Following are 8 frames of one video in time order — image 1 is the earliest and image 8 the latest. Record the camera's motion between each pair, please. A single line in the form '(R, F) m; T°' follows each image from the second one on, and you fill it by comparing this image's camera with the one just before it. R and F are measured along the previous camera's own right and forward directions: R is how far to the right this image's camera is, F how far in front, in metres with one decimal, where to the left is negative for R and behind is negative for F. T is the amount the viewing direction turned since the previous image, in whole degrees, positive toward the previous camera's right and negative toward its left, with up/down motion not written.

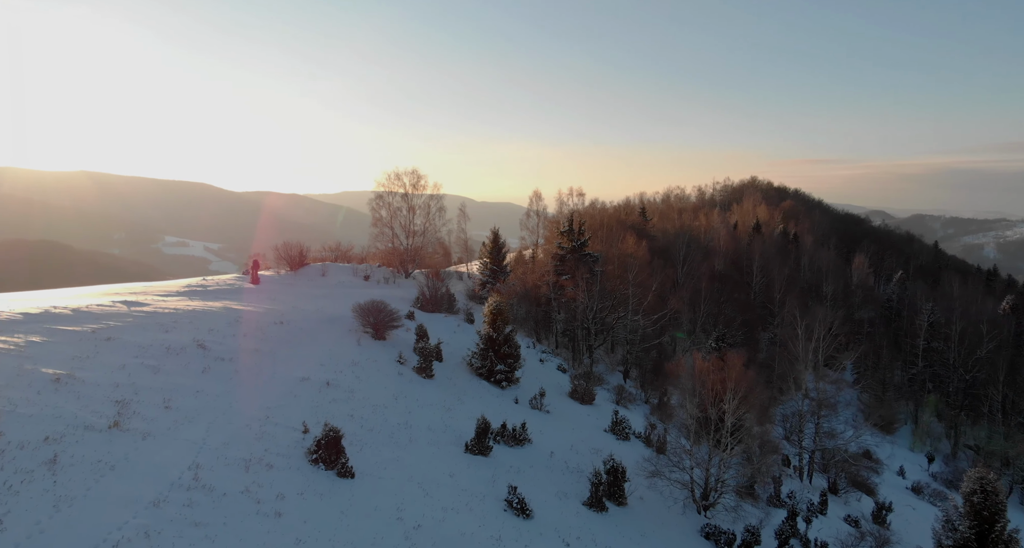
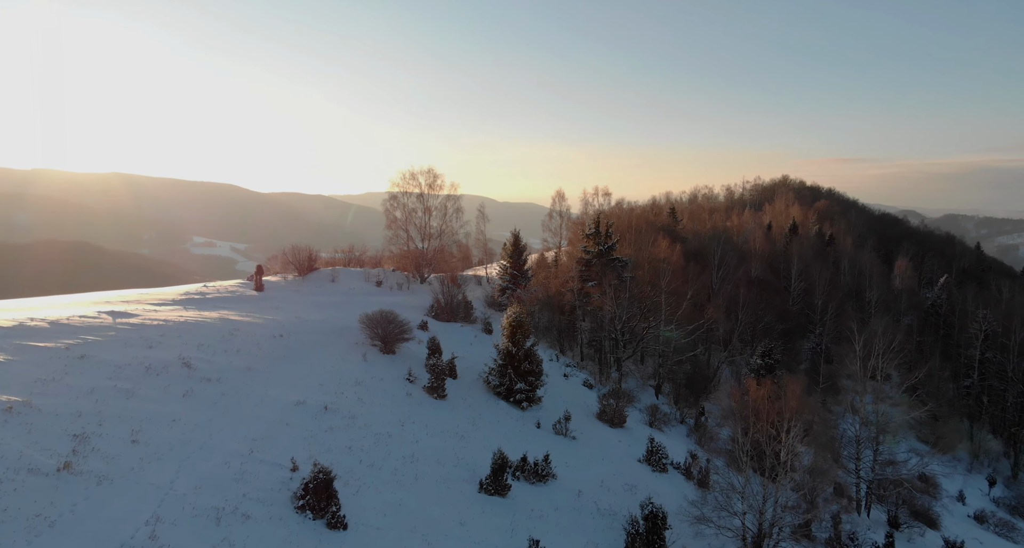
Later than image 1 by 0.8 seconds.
(0.0, +3.4) m; -2°
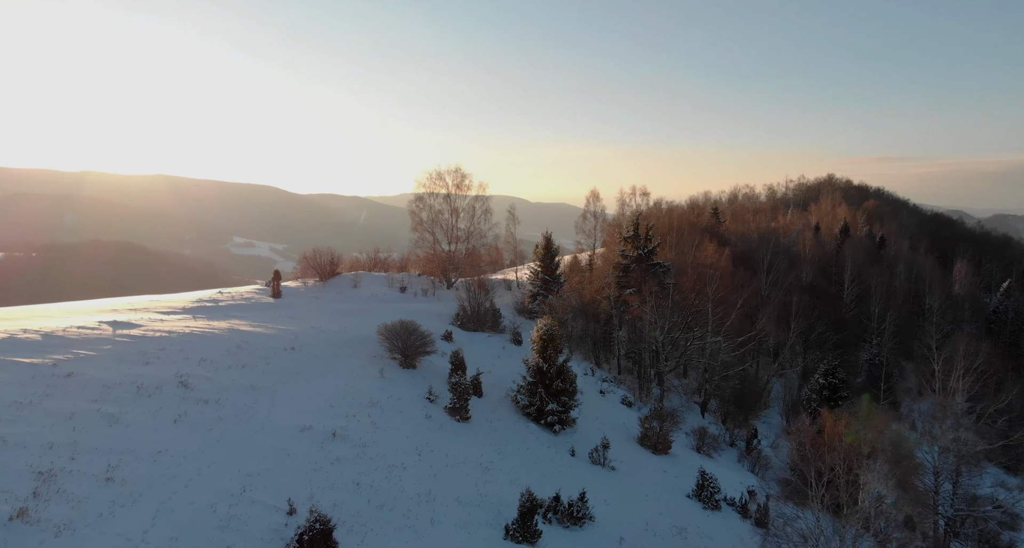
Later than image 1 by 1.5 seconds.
(0.0, +3.0) m; -3°
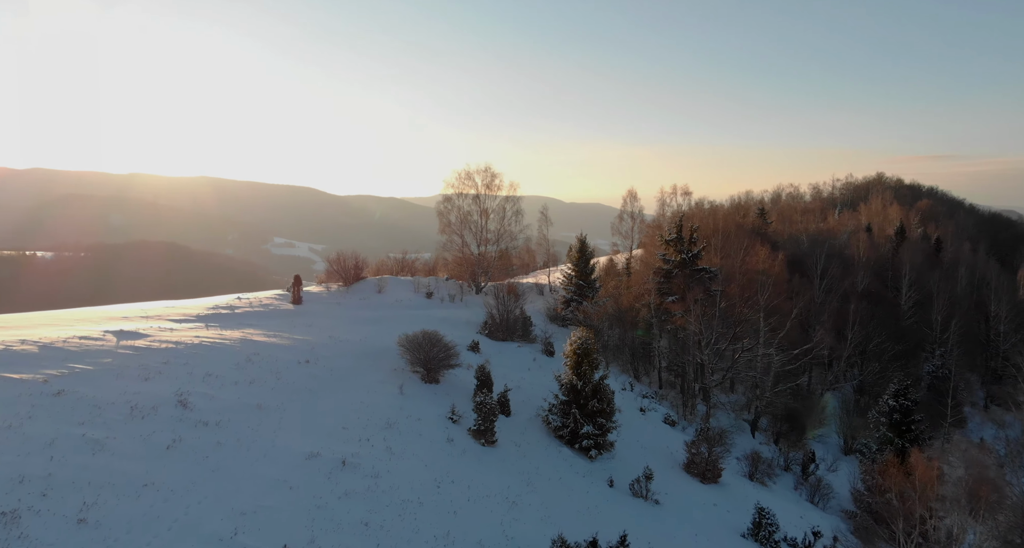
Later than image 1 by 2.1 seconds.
(+0.1, +2.6) m; -3°
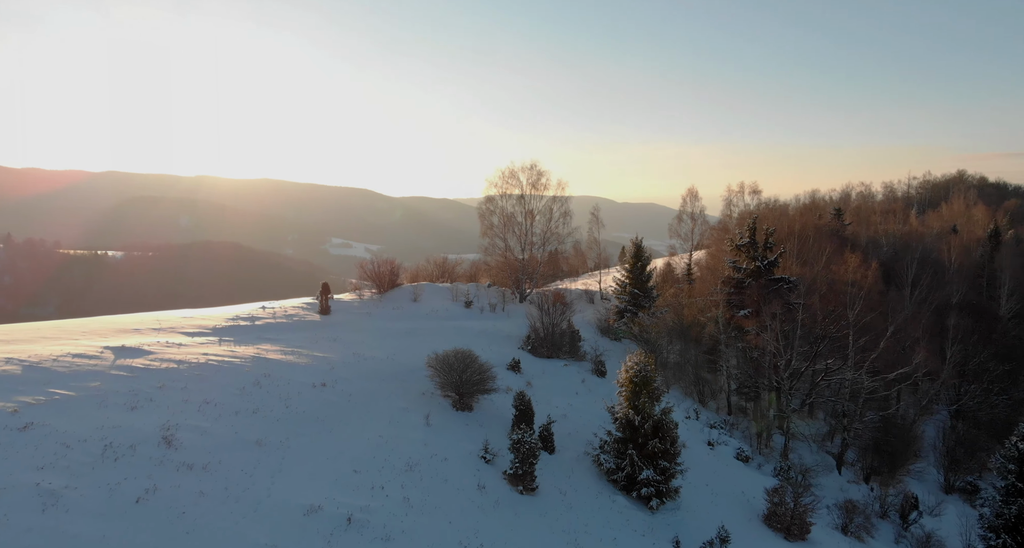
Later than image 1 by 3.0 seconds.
(+0.1, +3.9) m; -4°
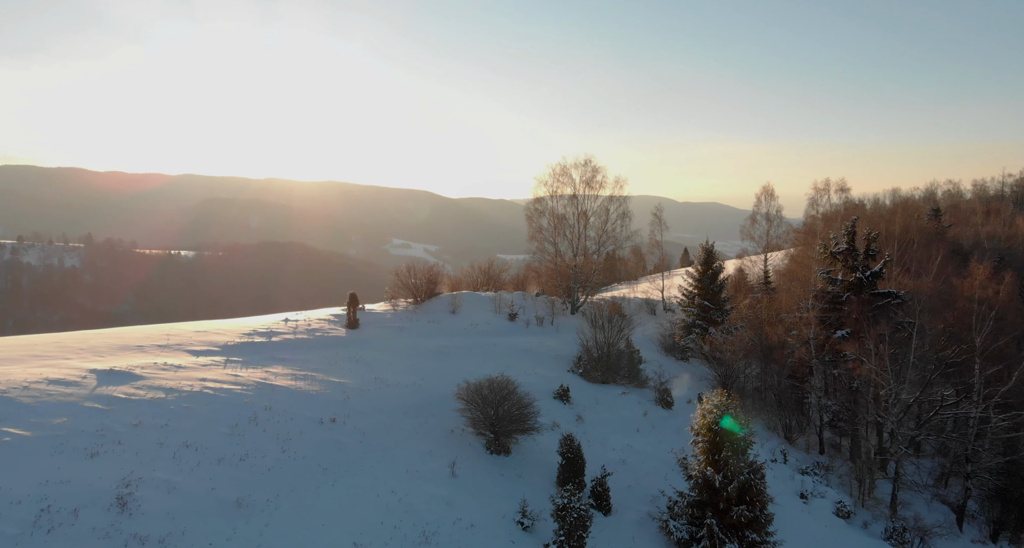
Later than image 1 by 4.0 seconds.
(+0.2, +4.4) m; -5°
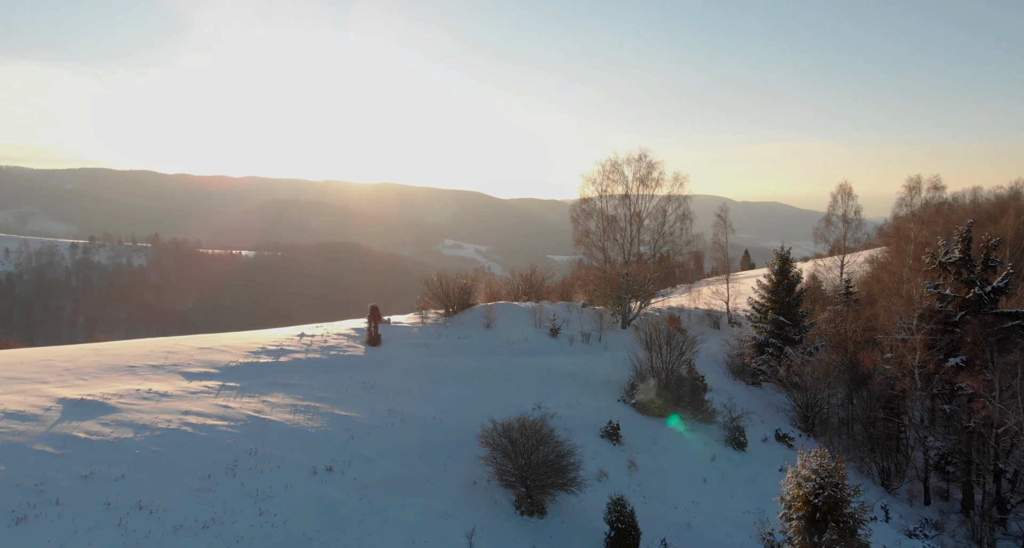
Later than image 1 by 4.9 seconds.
(+0.3, +4.0) m; -4°
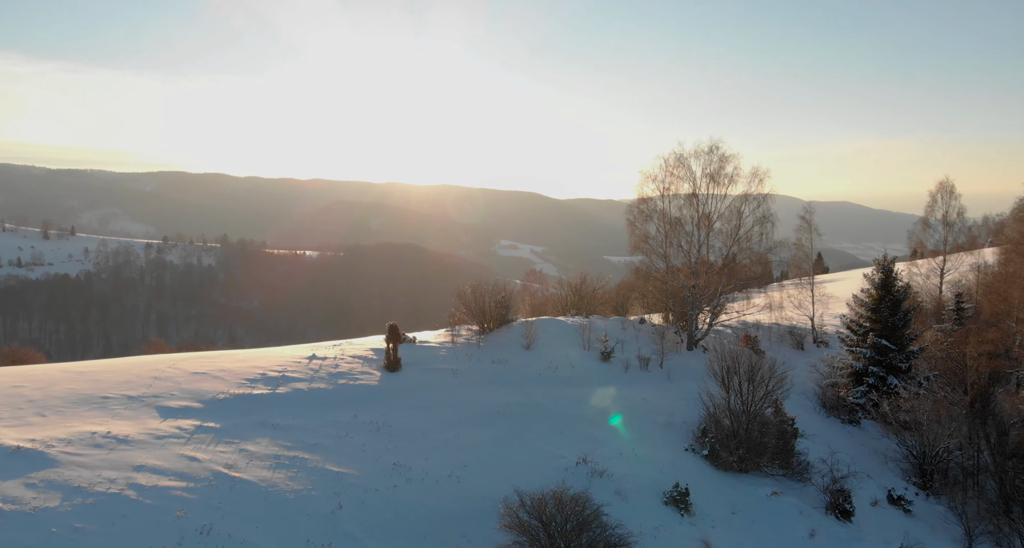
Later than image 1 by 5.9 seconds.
(+0.4, +4.4) m; -5°
